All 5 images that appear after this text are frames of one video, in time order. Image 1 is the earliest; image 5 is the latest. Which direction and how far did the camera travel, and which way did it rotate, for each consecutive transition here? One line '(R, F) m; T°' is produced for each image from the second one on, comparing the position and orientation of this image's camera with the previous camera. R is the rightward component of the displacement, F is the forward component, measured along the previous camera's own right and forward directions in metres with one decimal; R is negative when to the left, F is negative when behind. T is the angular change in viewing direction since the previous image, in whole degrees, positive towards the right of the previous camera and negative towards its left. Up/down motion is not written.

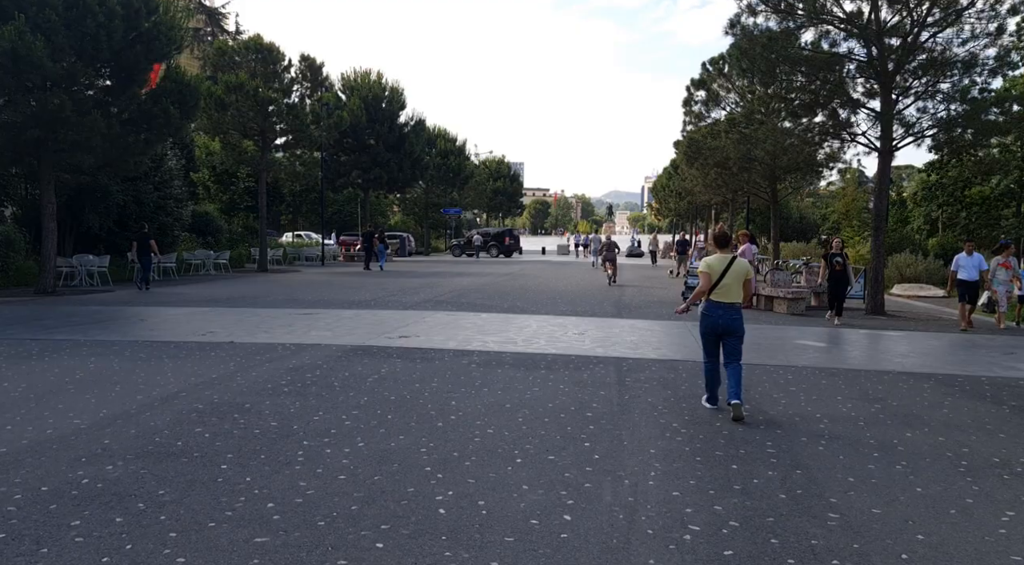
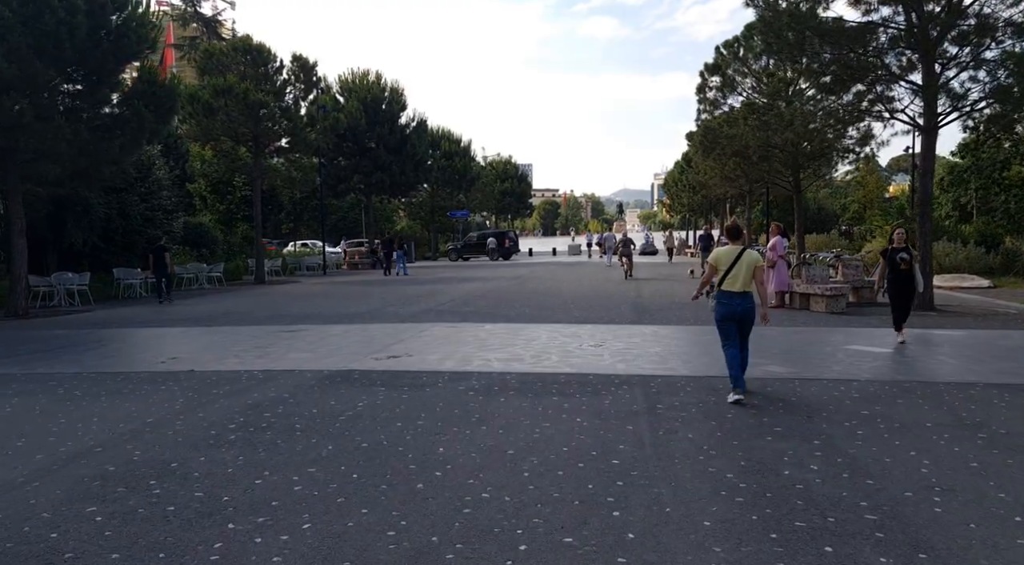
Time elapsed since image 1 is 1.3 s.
(+0.1, +1.5) m; -1°
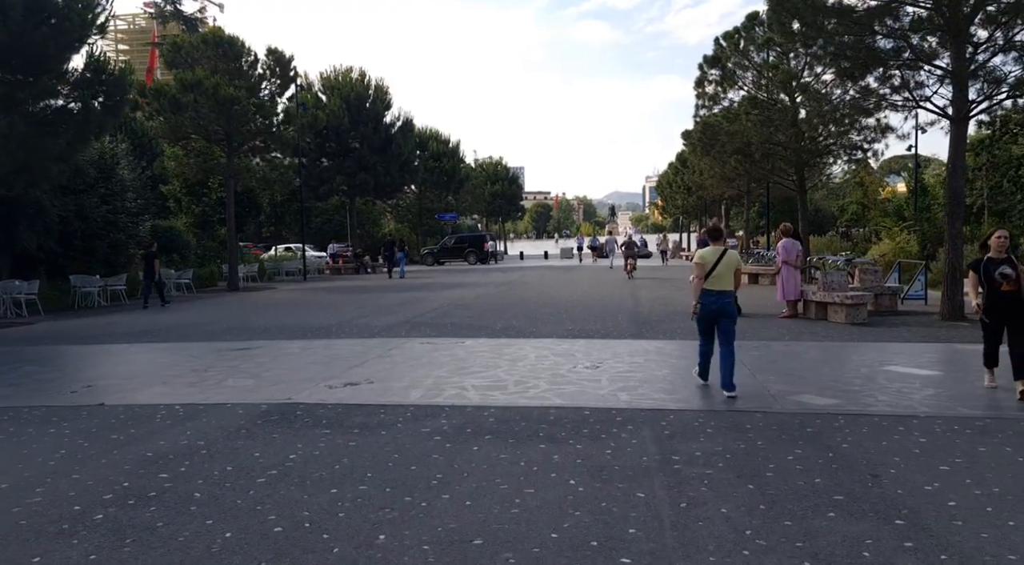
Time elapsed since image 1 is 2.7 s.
(+0.1, +1.5) m; +1°
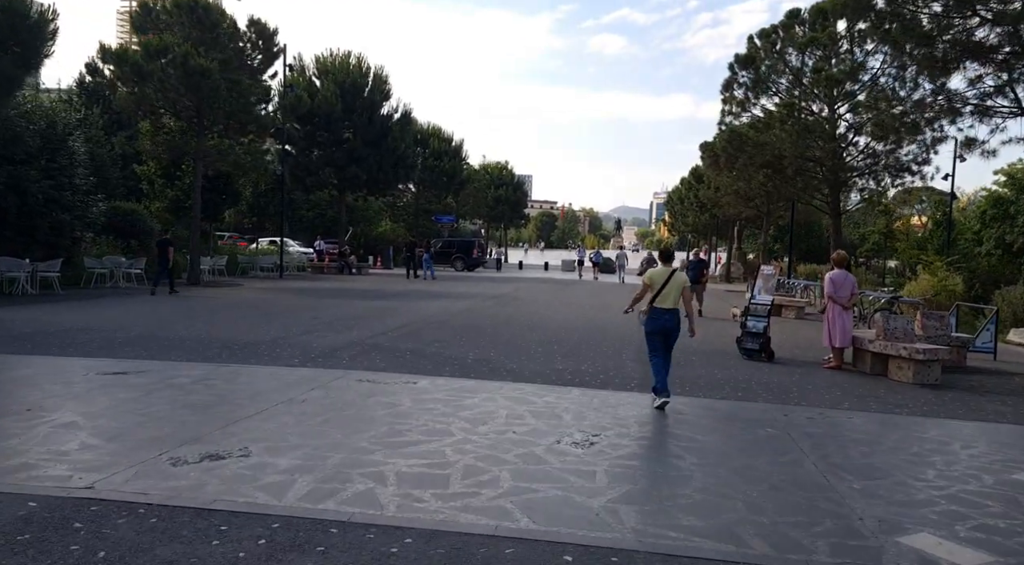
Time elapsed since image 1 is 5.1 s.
(+0.3, +2.8) m; 0°
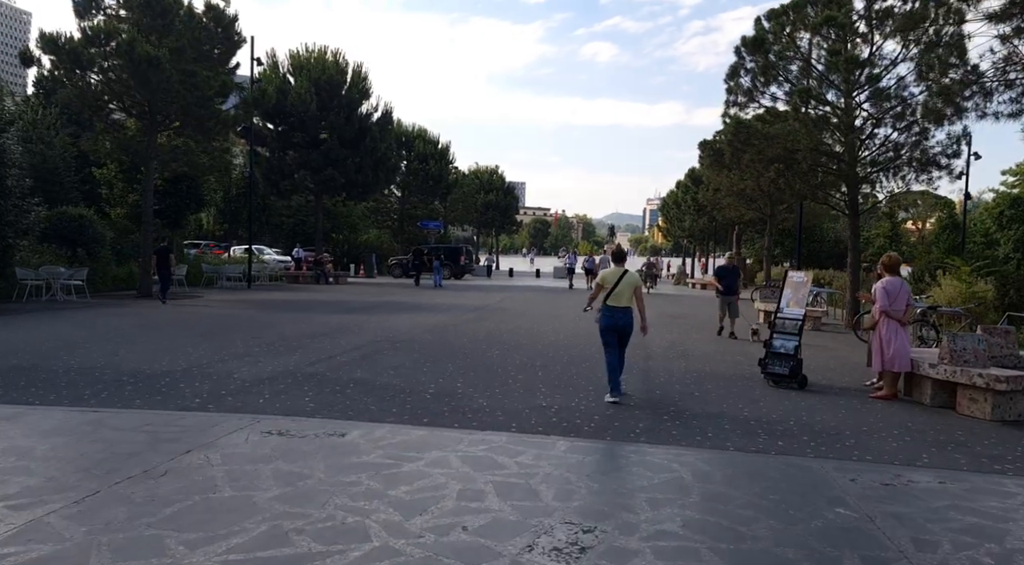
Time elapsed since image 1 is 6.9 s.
(+0.3, +2.2) m; 0°
